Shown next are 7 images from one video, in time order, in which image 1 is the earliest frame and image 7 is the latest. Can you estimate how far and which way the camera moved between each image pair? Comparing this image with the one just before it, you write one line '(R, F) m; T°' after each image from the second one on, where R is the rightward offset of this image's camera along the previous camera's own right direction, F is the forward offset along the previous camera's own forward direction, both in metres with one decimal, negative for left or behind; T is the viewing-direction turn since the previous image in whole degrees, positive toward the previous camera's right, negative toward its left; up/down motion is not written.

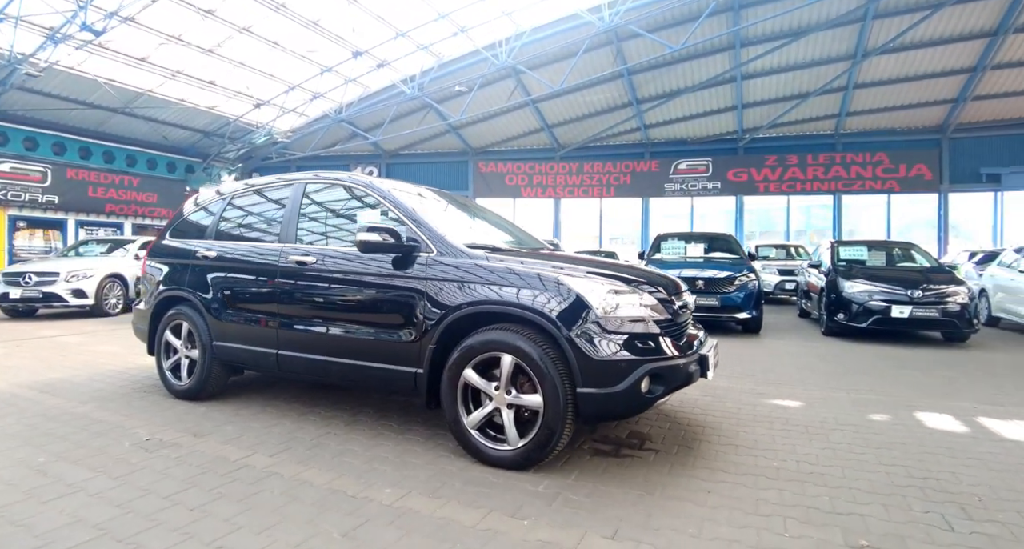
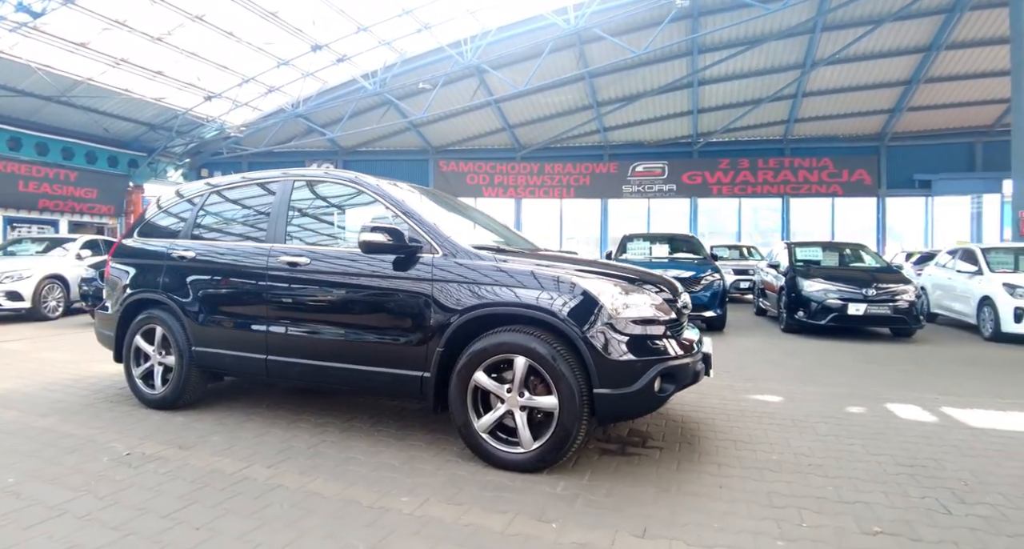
(-0.3, 0.0) m; +5°
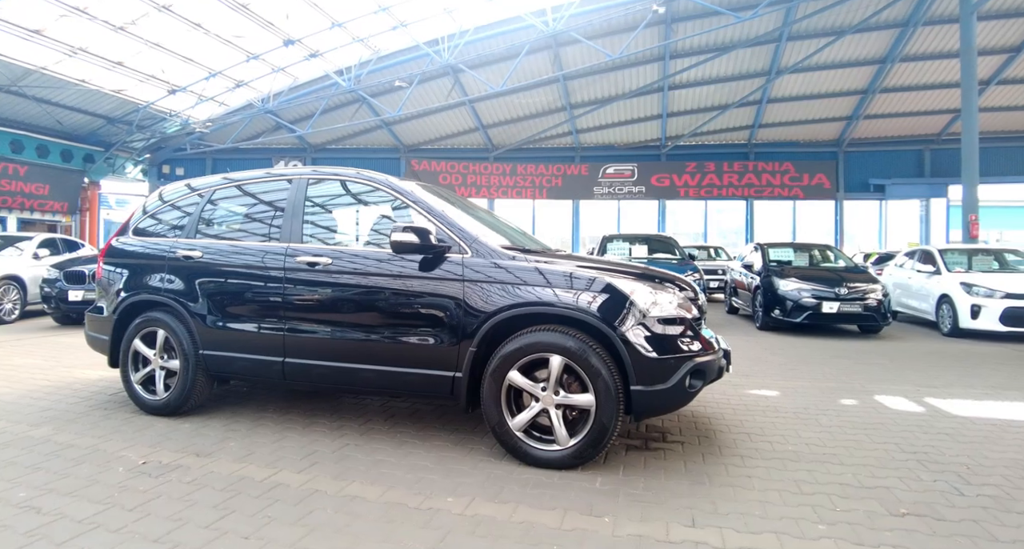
(-0.4, 0.0) m; +4°
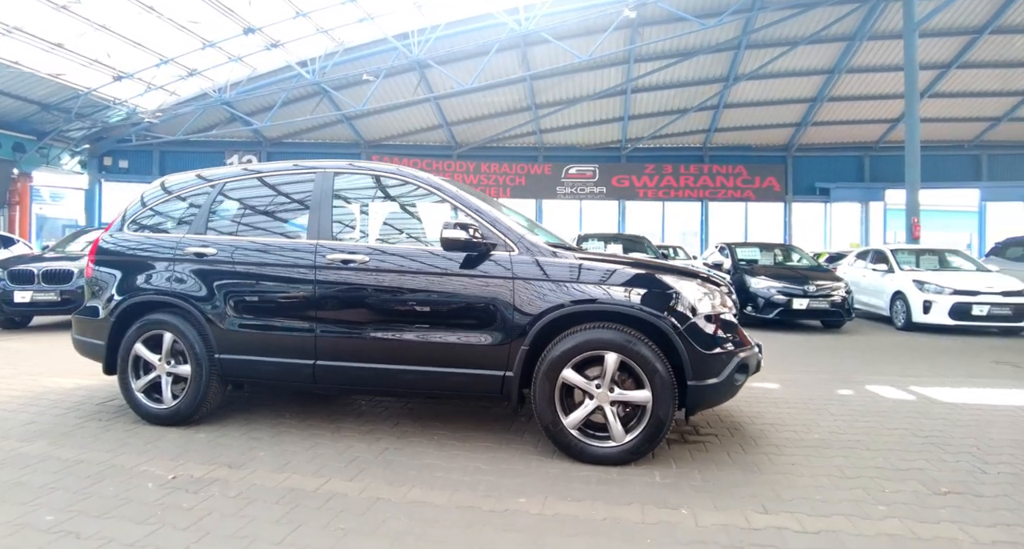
(-0.6, +0.1) m; +6°
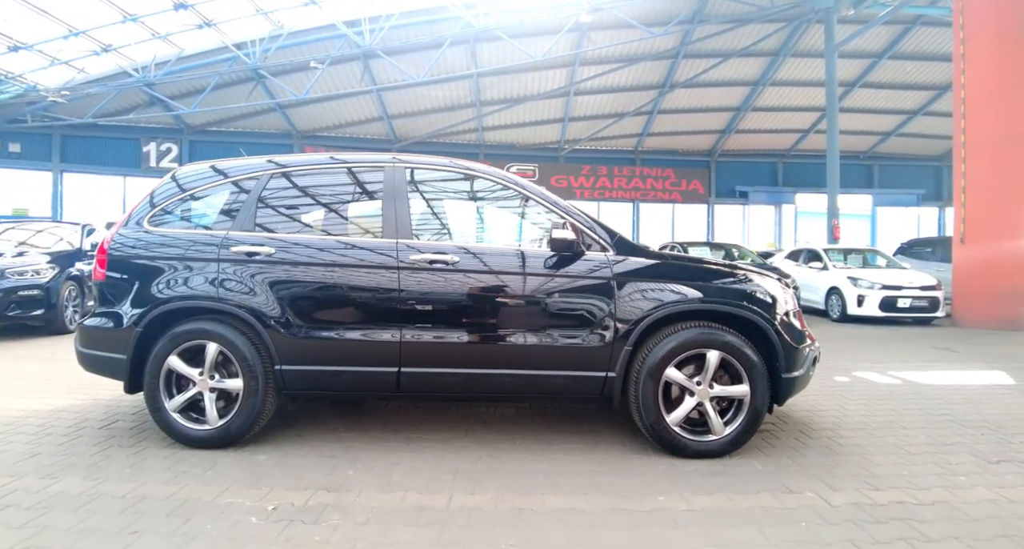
(-1.1, +0.1) m; +9°
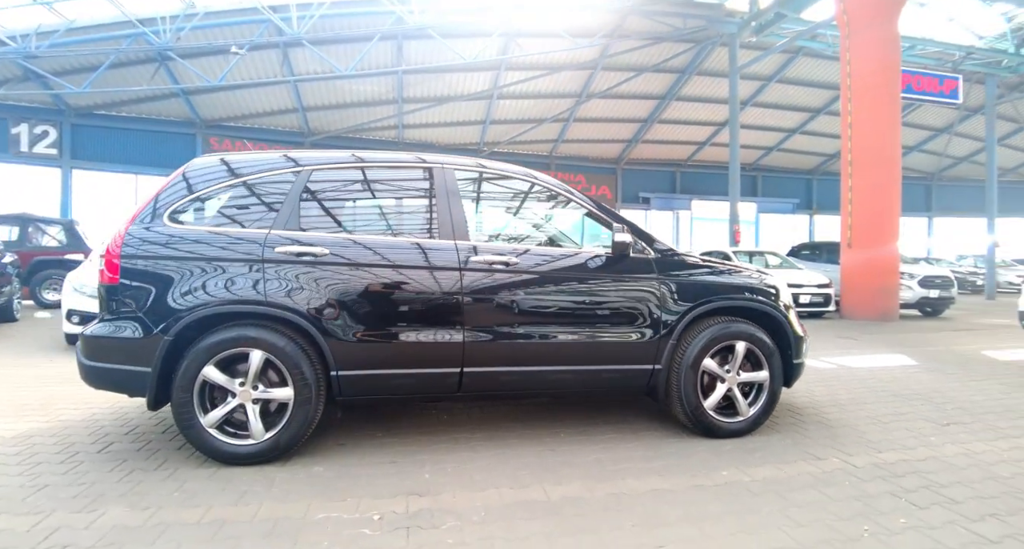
(-1.0, 0.0) m; +11°
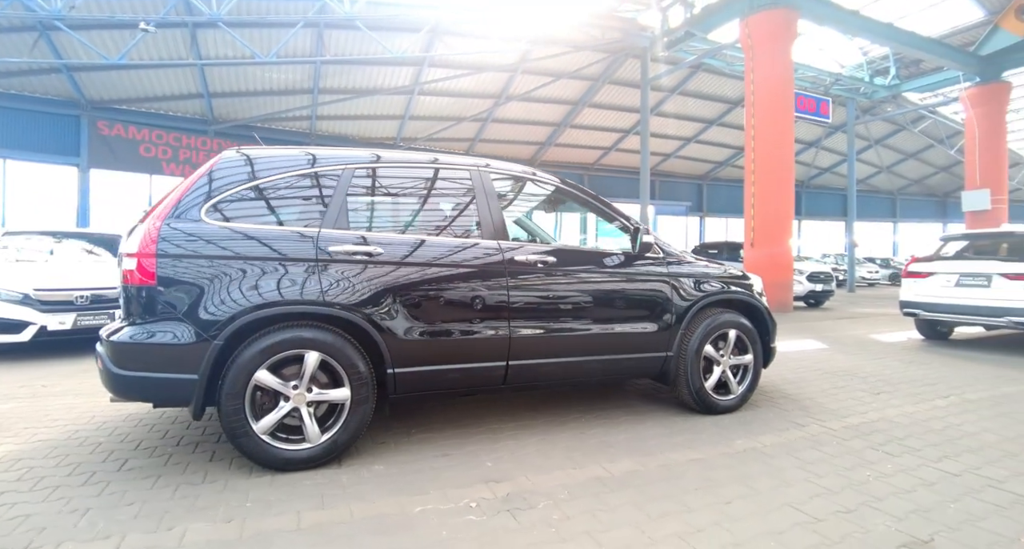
(-0.9, -0.1) m; +11°
